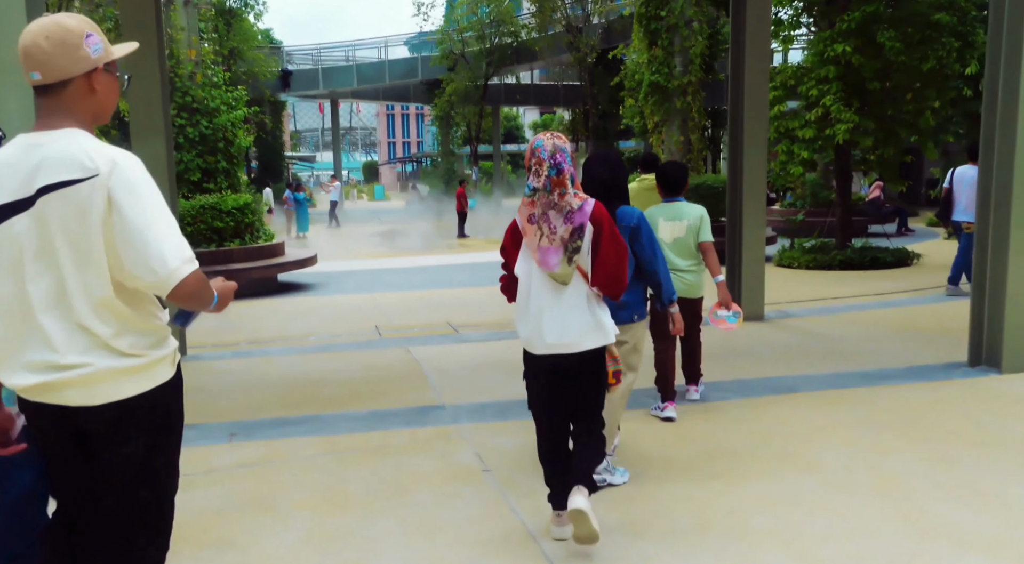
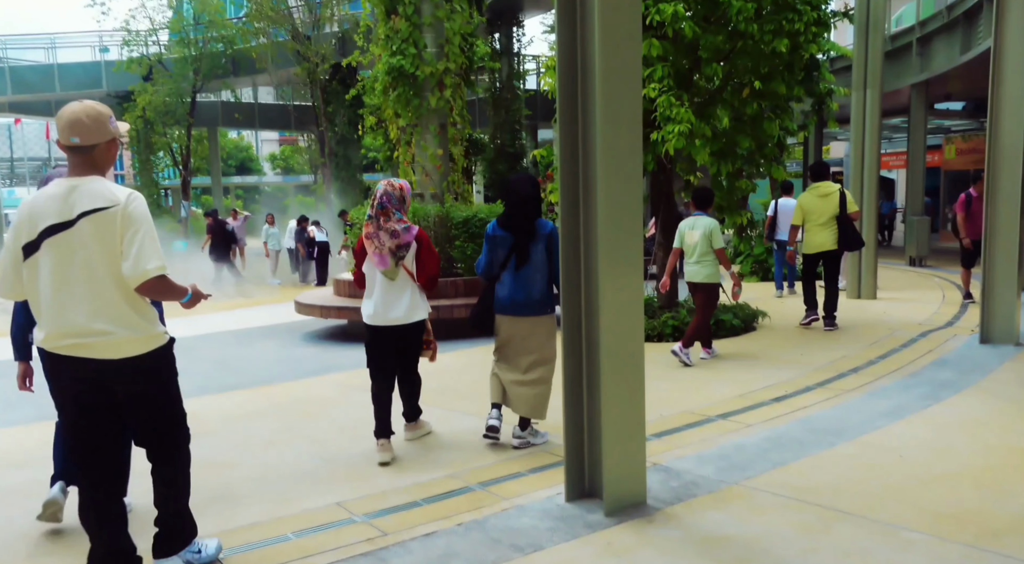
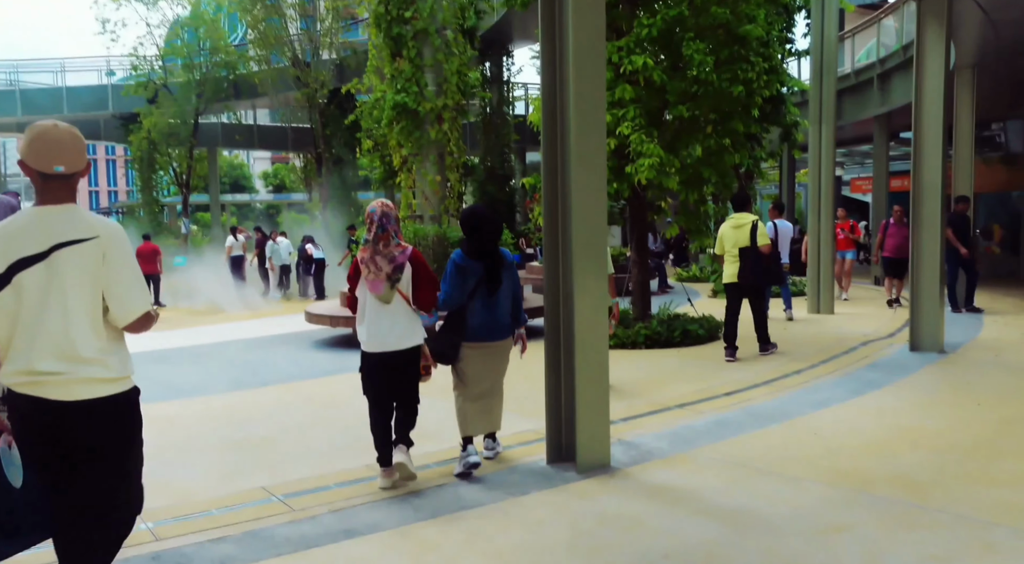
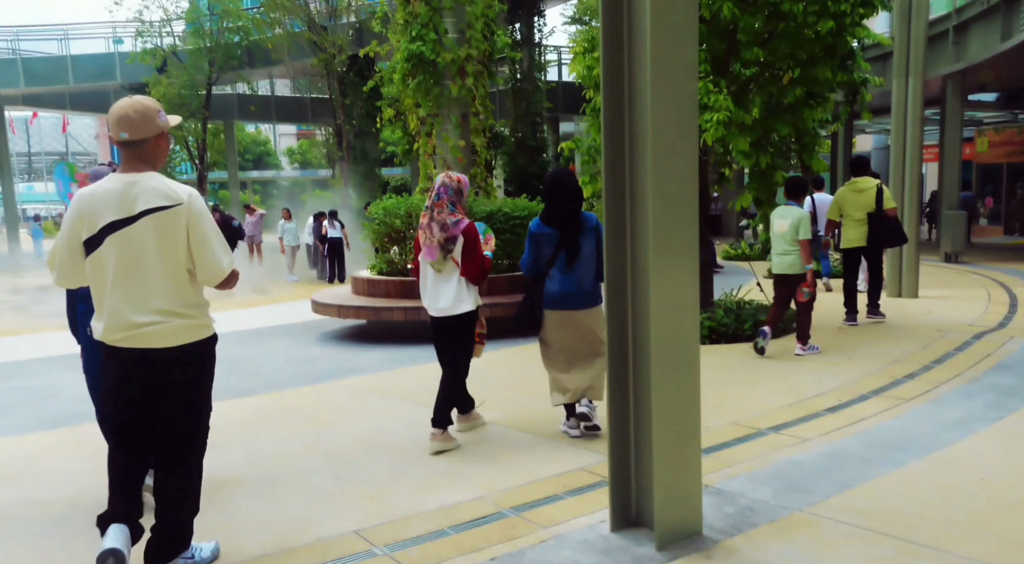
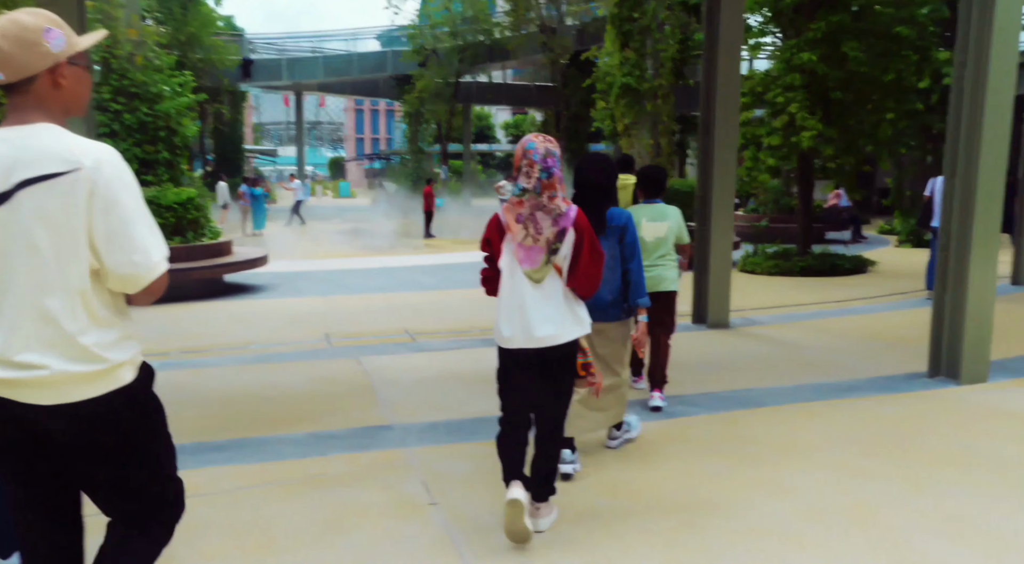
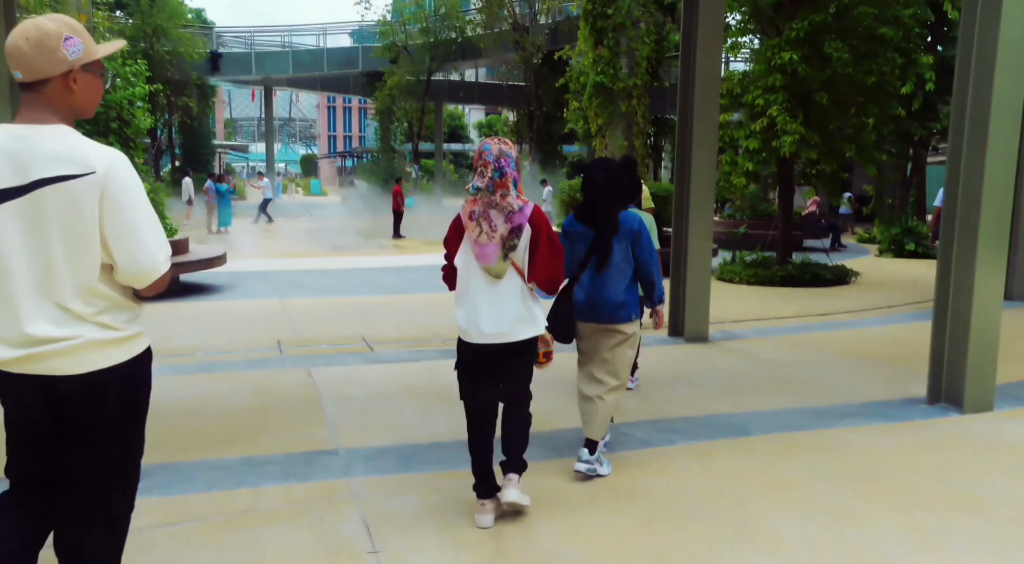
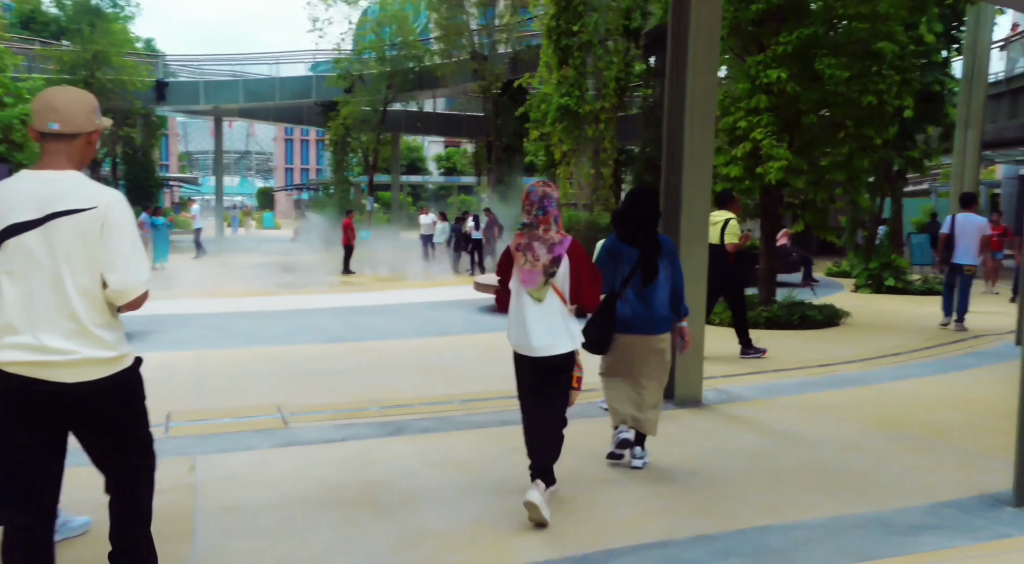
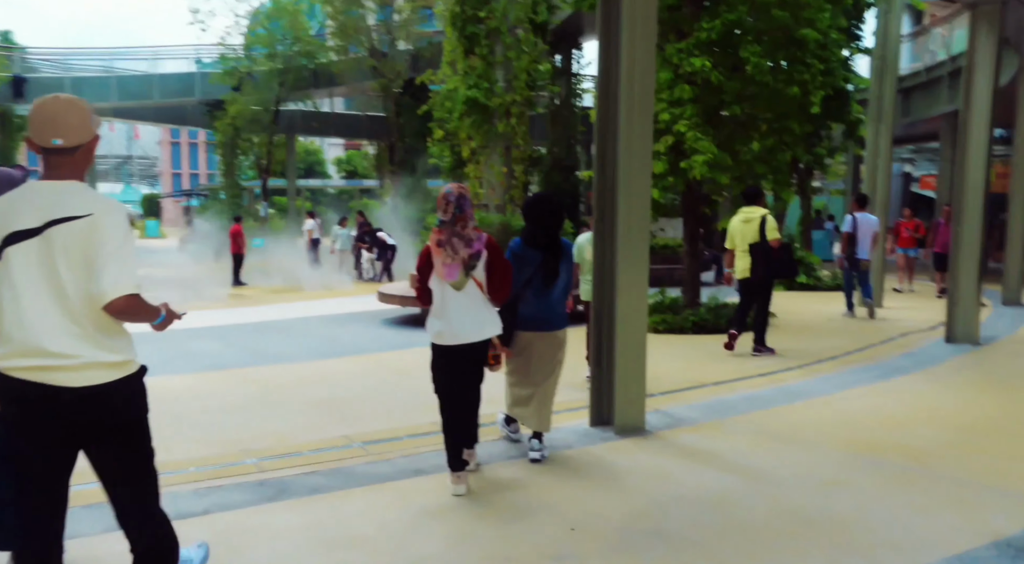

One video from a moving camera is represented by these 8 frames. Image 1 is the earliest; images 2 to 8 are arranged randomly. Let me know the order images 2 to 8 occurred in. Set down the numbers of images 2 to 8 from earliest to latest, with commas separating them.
5, 6, 7, 8, 3, 2, 4
